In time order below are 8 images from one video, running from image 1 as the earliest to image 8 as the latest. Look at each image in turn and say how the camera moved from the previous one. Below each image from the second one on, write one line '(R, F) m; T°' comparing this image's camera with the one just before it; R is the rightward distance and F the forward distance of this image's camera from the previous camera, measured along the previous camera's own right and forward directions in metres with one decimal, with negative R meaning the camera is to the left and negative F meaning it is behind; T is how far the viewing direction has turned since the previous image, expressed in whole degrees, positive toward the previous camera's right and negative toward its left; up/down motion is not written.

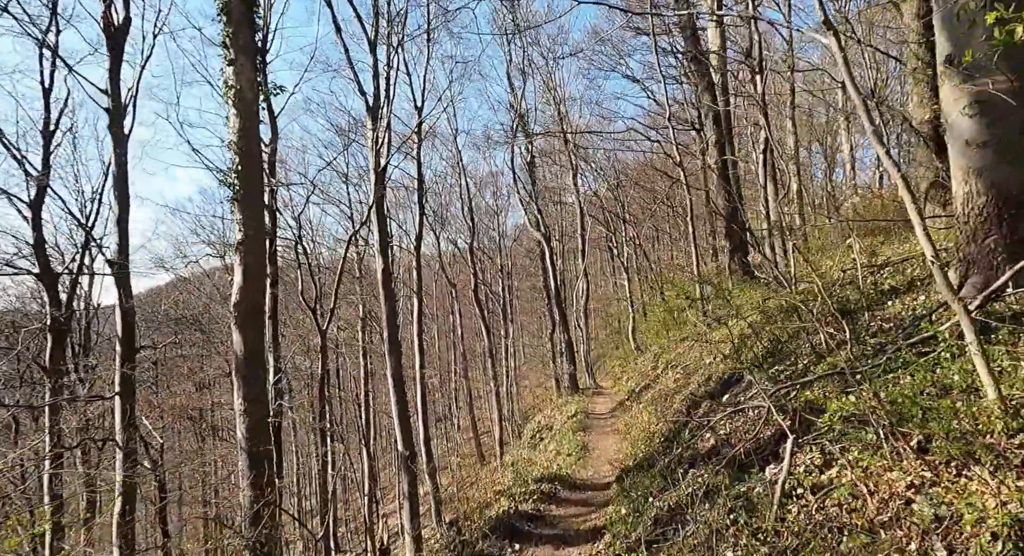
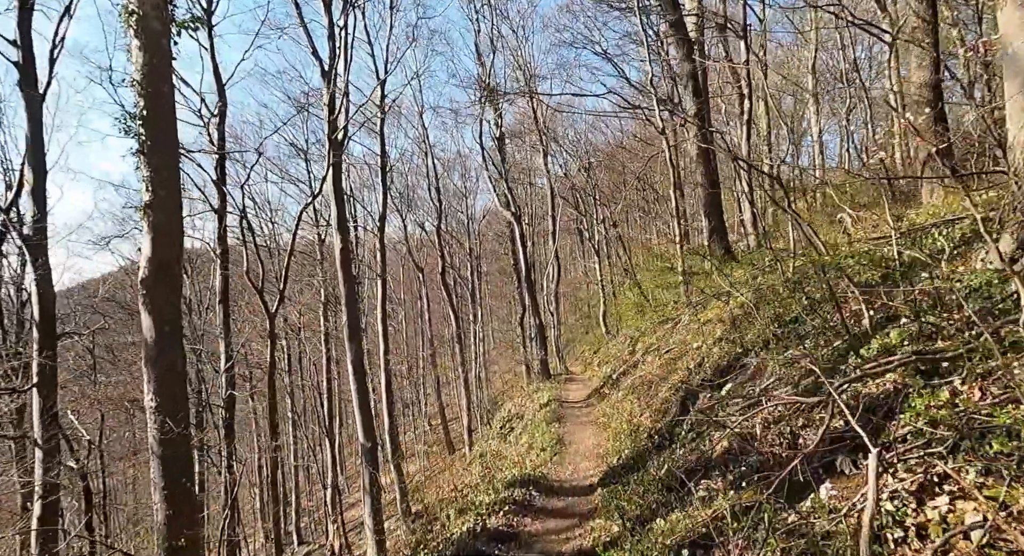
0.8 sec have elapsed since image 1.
(0.0, +0.8) m; +3°
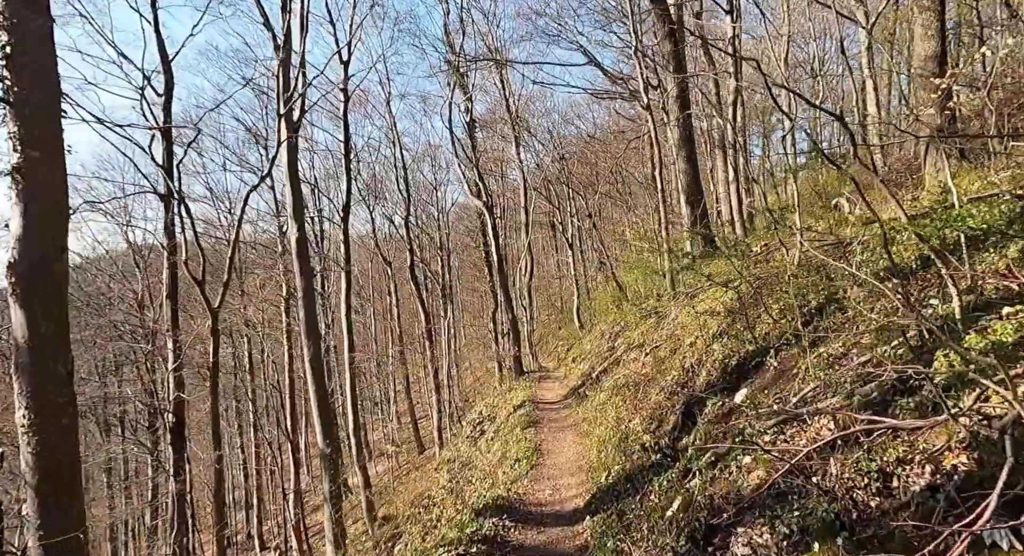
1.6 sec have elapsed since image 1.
(0.0, +0.8) m; +2°
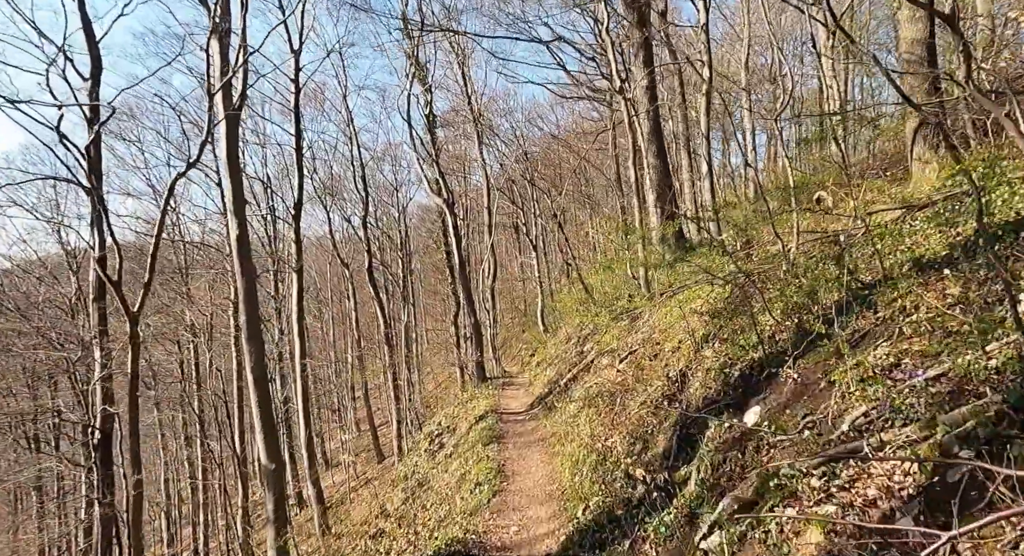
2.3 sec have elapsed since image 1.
(0.0, +0.8) m; +3°
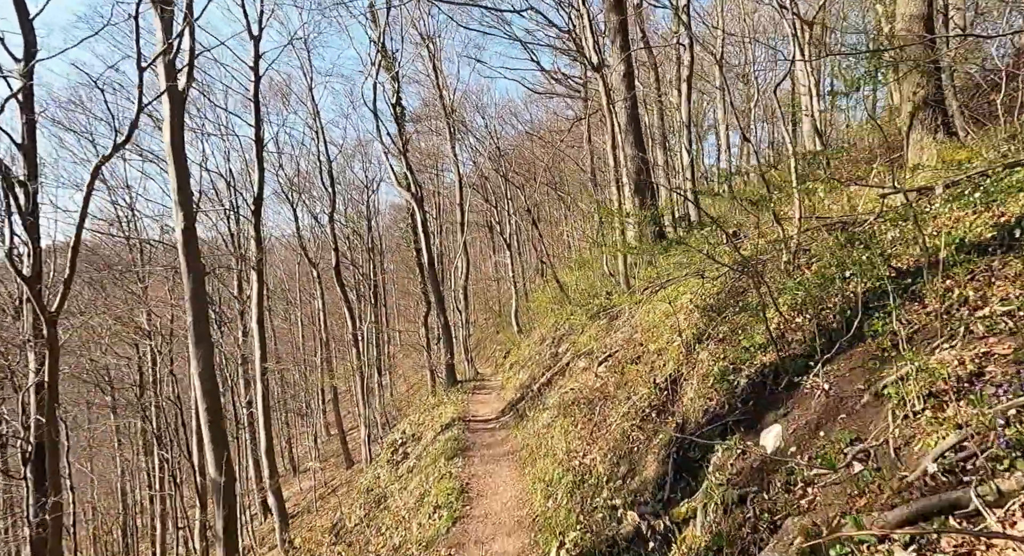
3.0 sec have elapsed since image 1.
(+0.1, +0.7) m; +2°
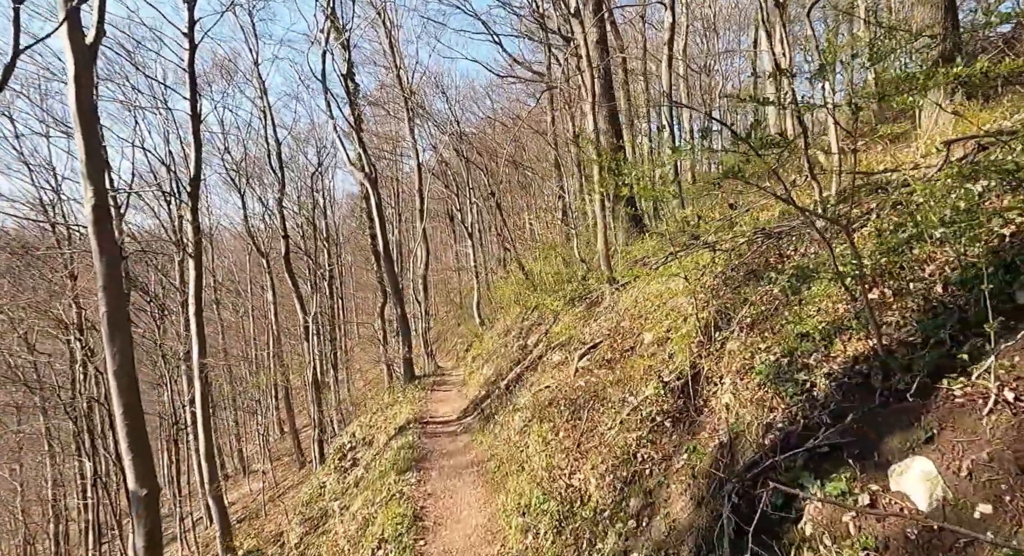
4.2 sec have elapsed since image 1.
(0.0, +1.0) m; +3°
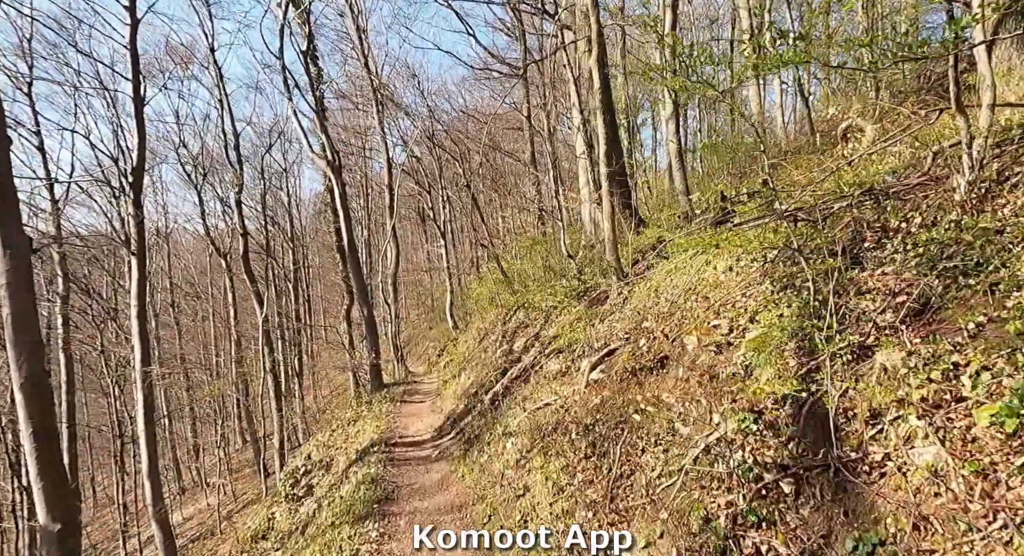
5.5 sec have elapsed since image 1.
(-0.1, +1.1) m; +2°
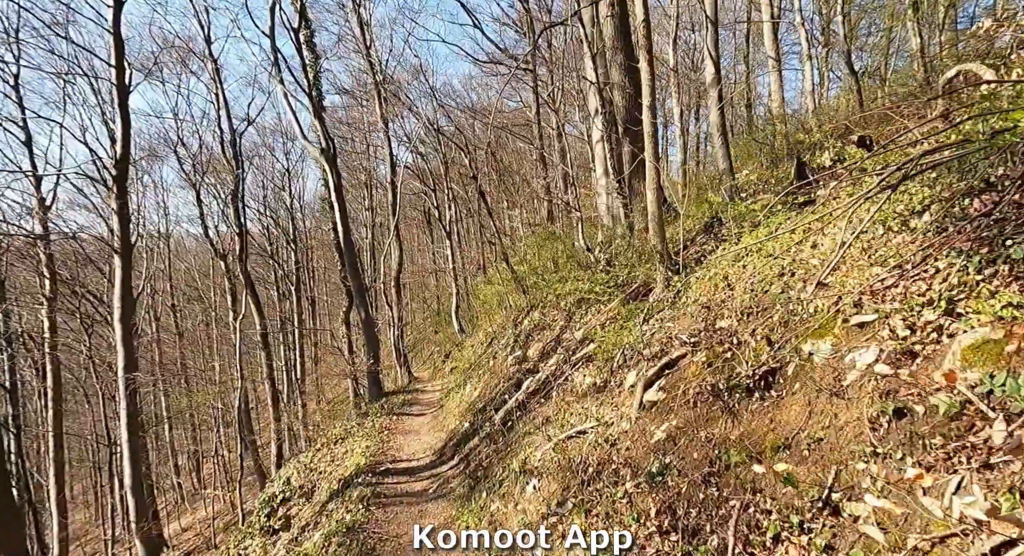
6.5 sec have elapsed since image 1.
(-0.1, +1.1) m; -1°
